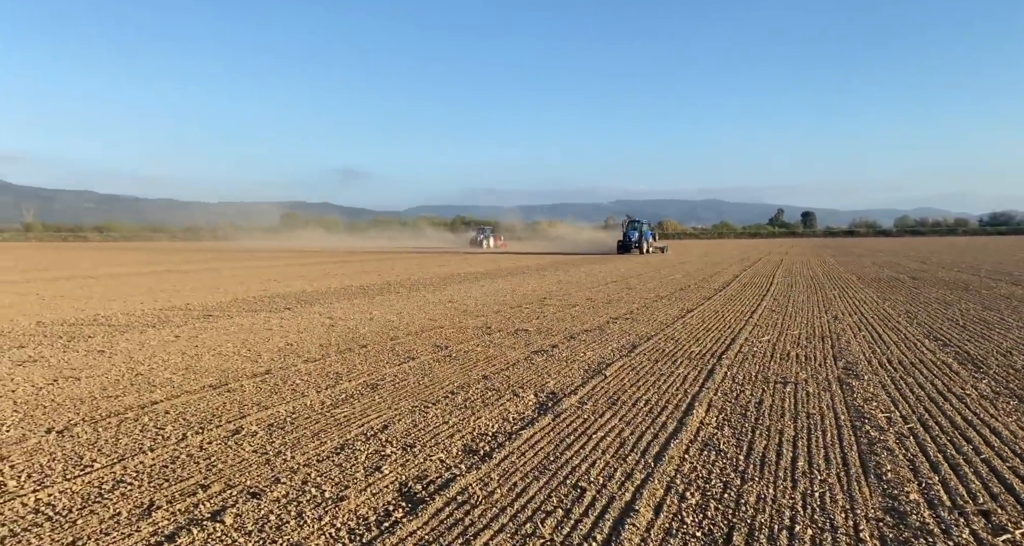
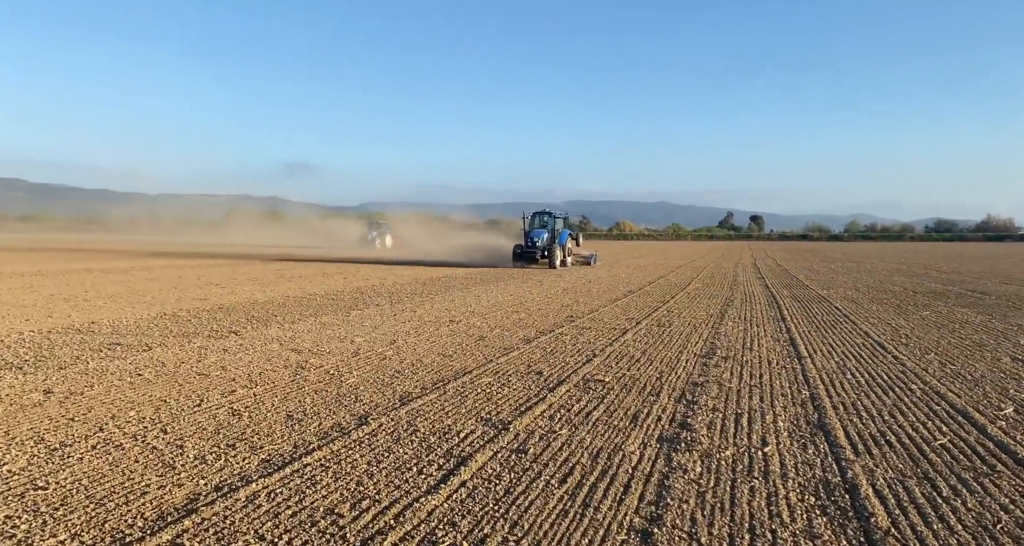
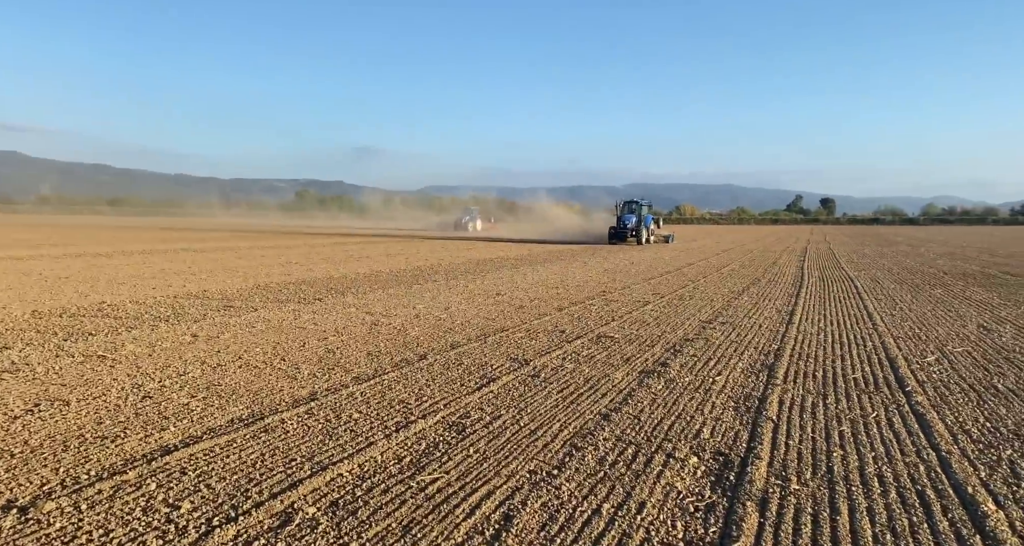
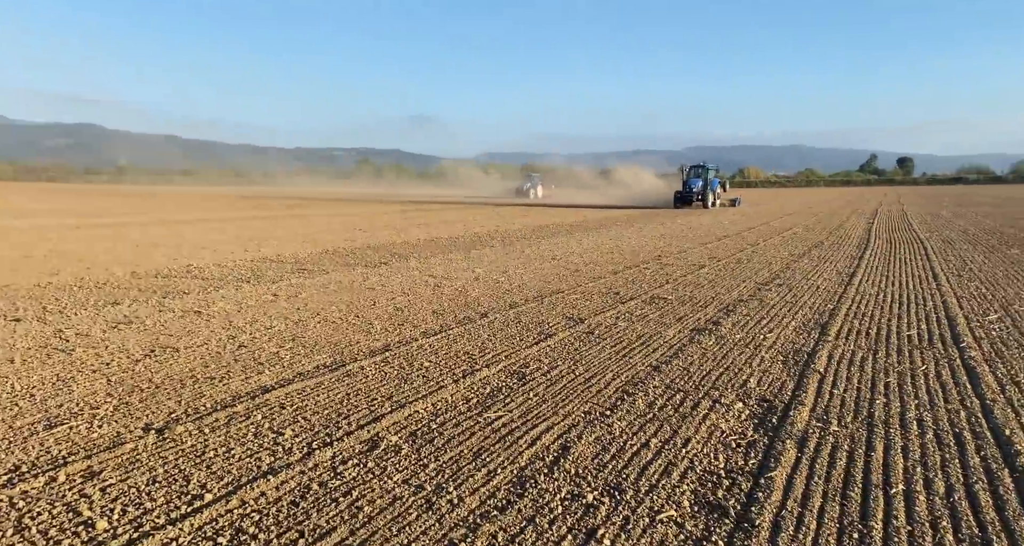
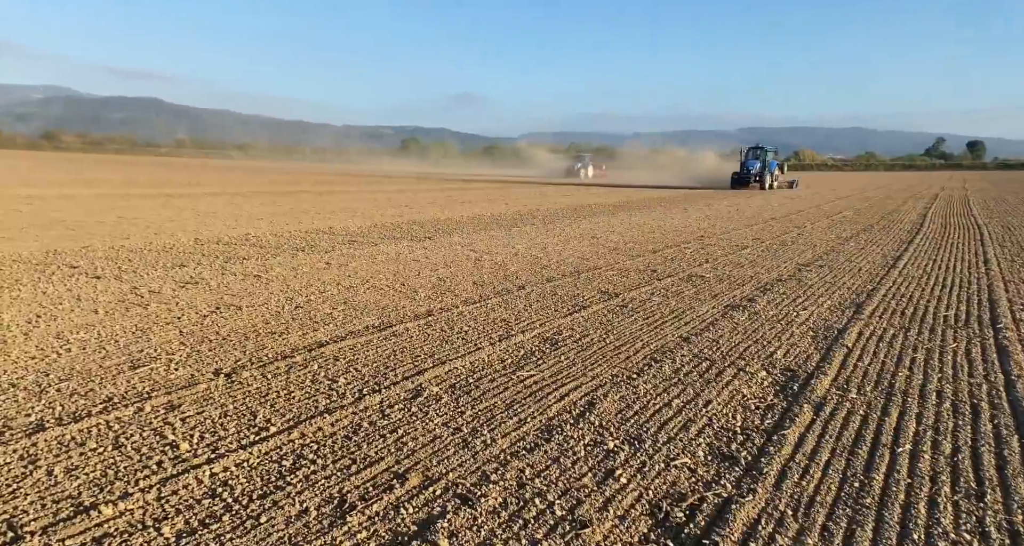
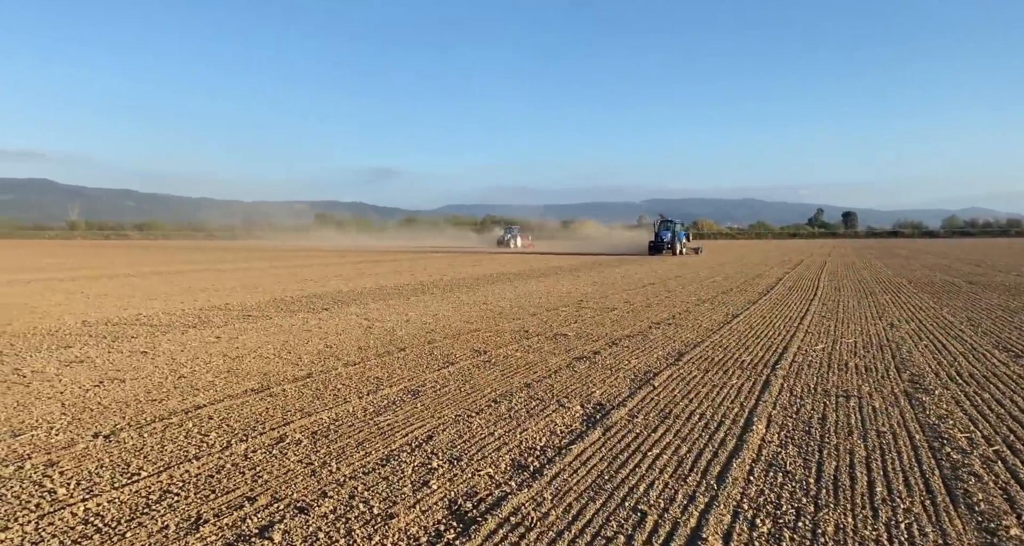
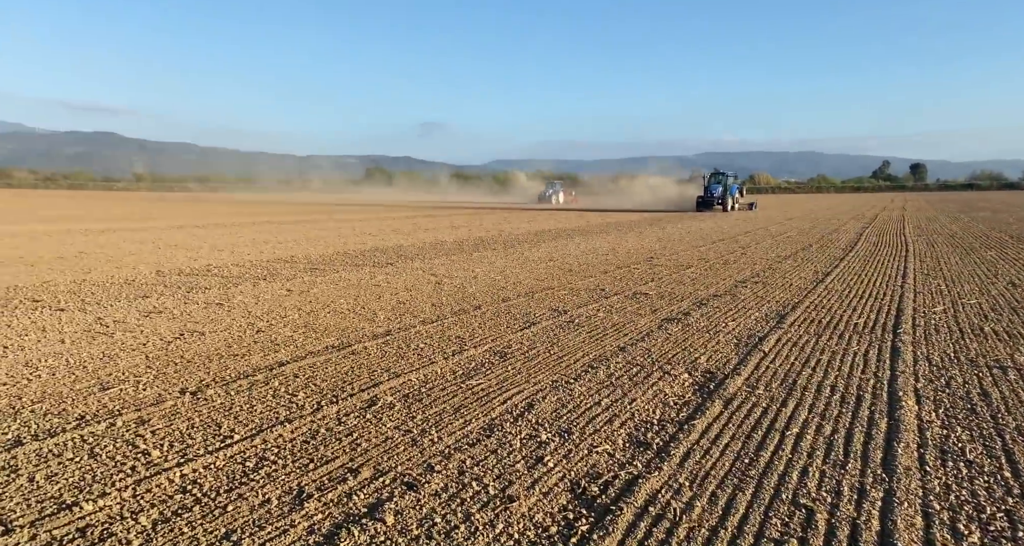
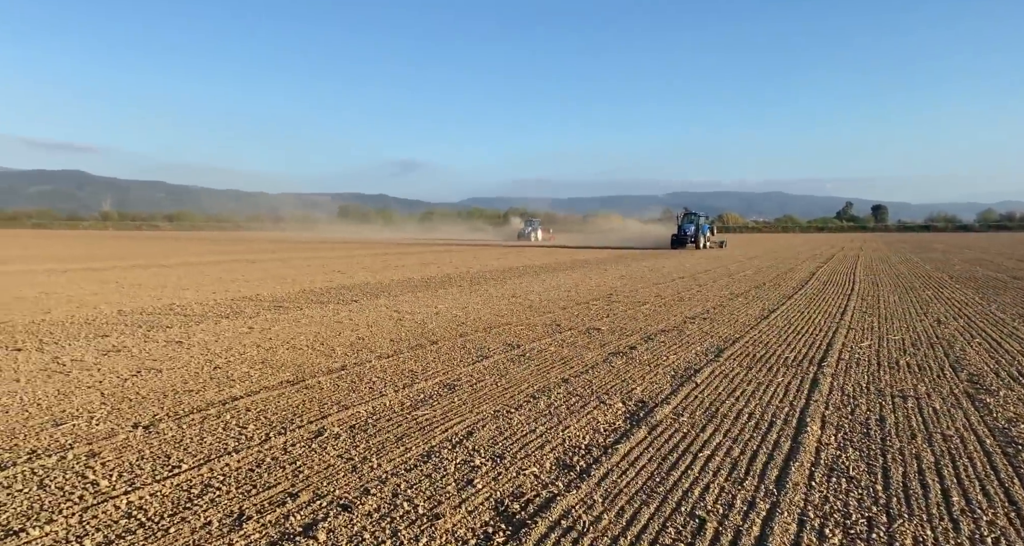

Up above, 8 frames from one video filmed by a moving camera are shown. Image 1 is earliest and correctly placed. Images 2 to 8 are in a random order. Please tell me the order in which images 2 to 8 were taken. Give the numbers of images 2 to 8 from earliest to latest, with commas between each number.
6, 8, 7, 5, 4, 3, 2
